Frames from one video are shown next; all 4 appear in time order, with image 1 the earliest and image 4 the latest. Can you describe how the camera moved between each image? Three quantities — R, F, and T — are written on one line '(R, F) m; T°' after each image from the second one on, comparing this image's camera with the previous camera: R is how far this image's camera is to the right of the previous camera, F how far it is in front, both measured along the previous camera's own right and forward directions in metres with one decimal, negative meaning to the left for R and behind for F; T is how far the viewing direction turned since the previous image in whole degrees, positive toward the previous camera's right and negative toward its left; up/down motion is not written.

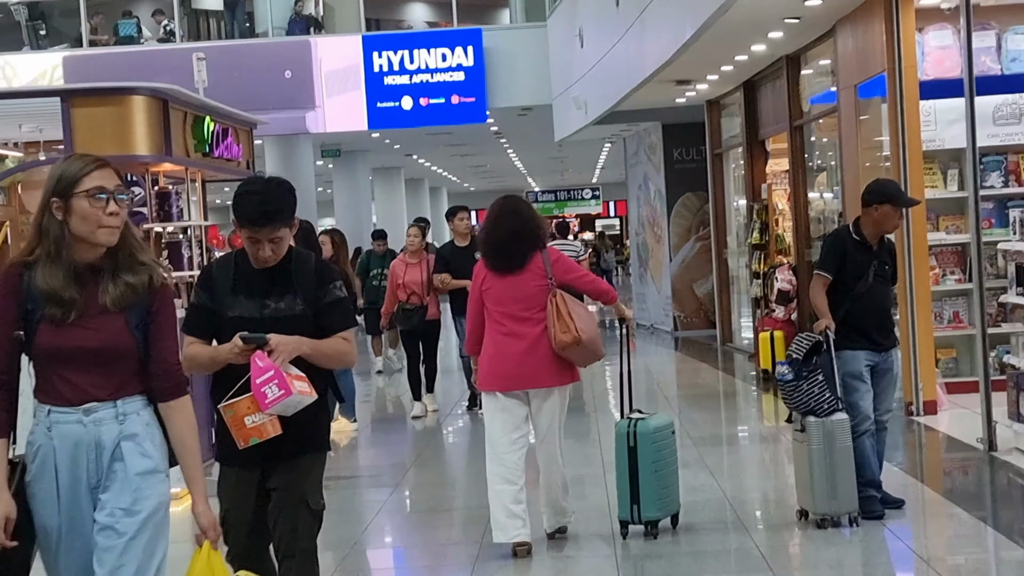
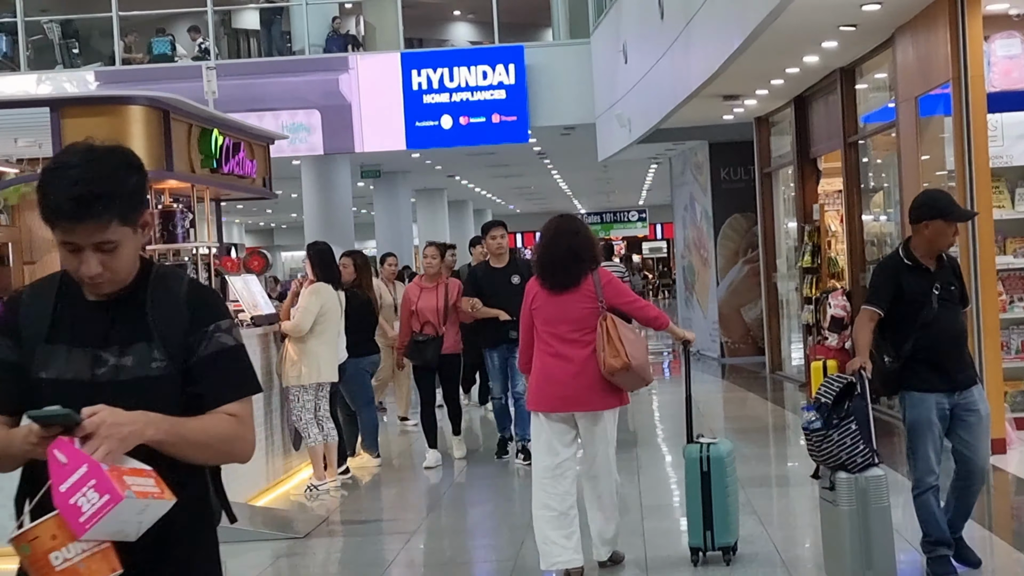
(+0.1, +0.5) m; -2°
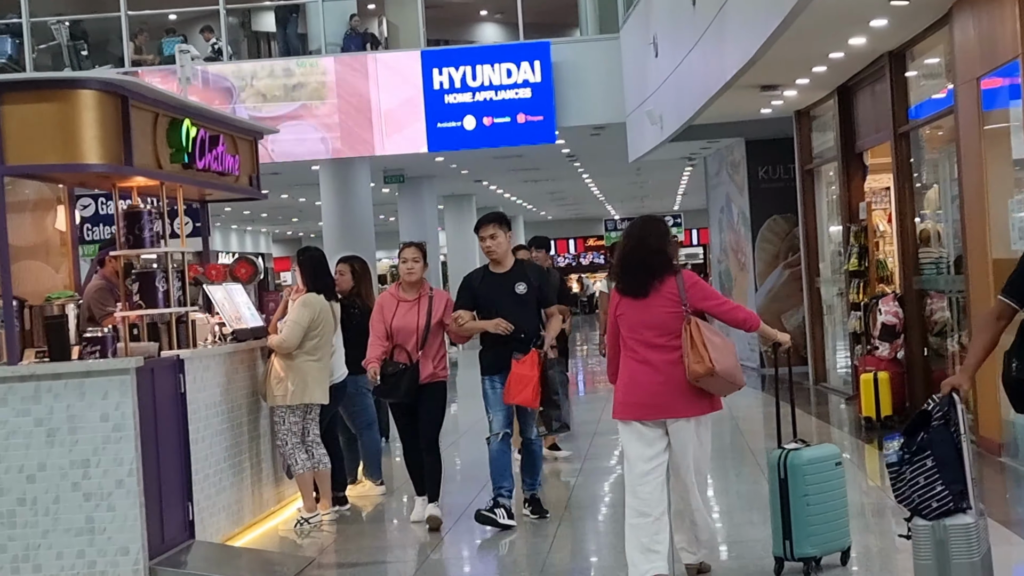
(+0.1, +0.8) m; -1°
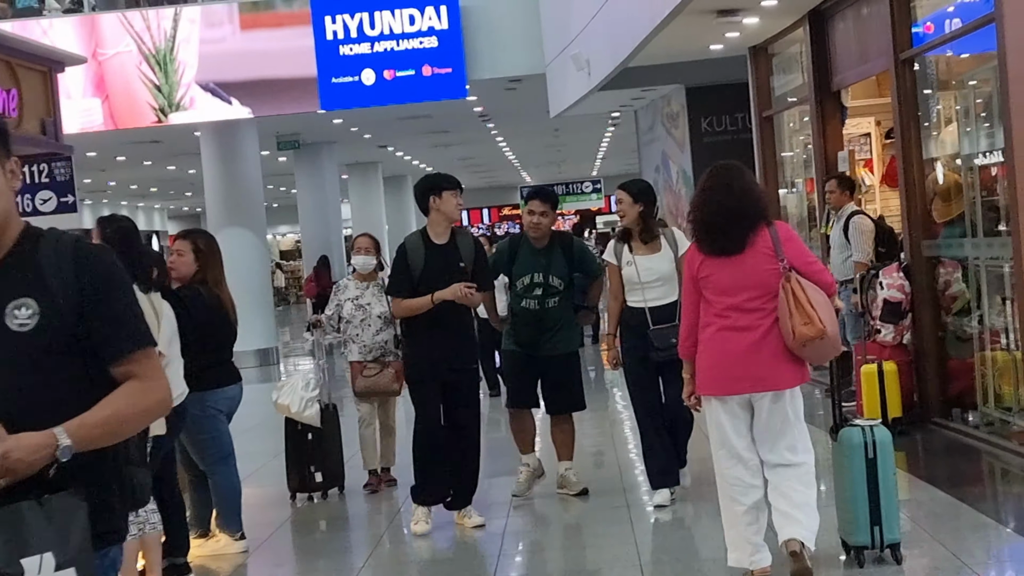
(0.0, +1.9) m; +3°
